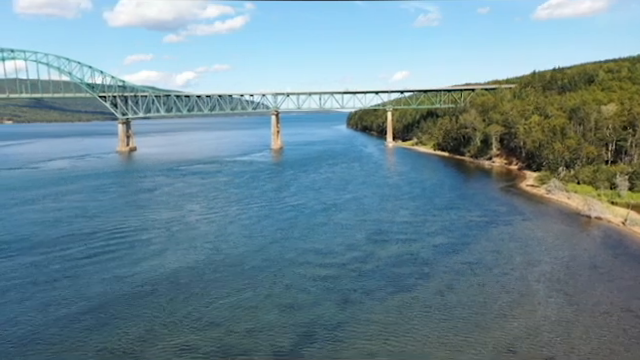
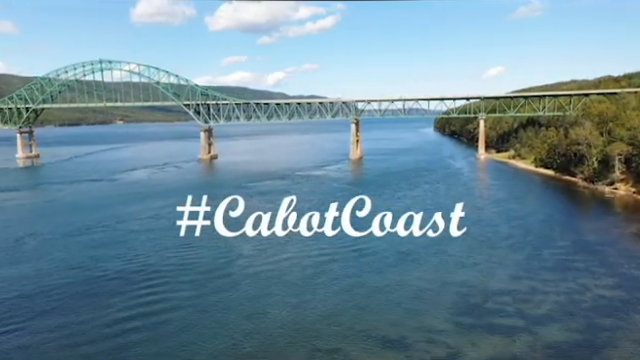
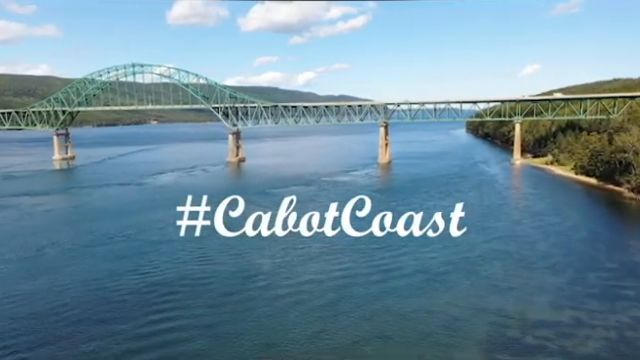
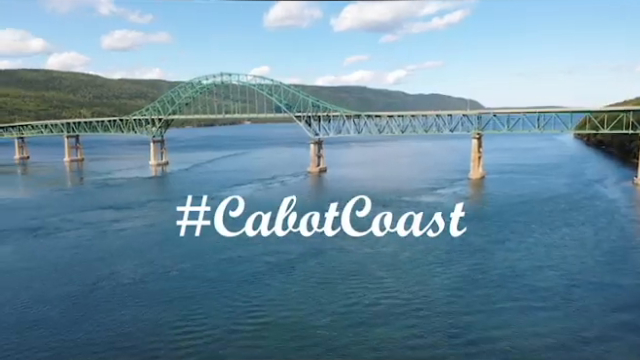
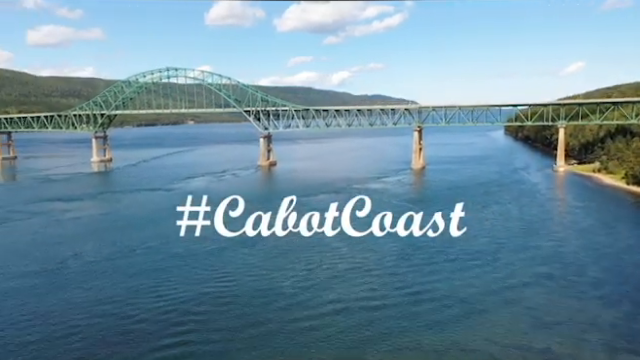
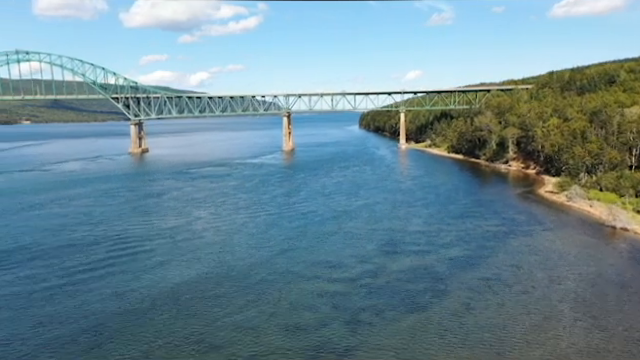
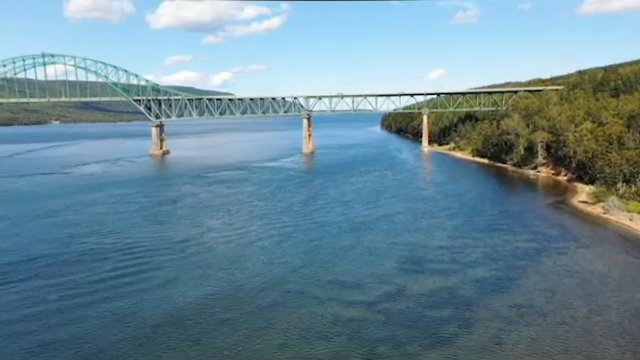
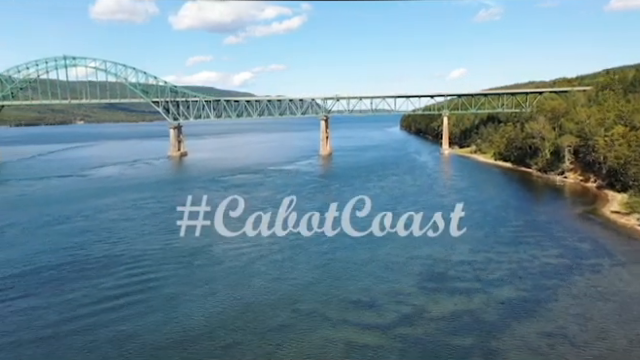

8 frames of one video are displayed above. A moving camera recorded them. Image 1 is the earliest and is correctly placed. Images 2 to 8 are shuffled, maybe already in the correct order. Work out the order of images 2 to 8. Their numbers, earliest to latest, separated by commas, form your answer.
6, 7, 8, 2, 3, 5, 4
